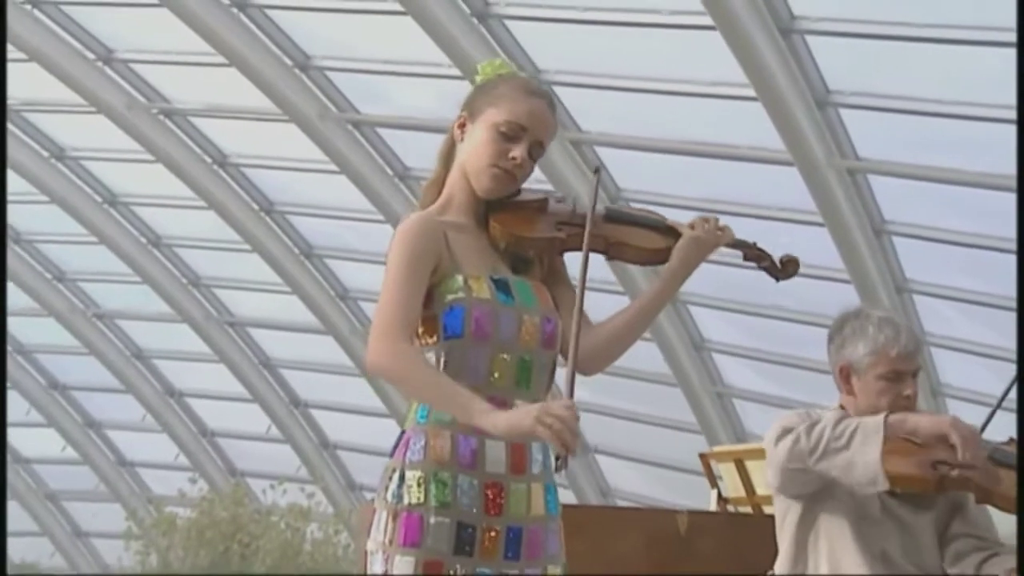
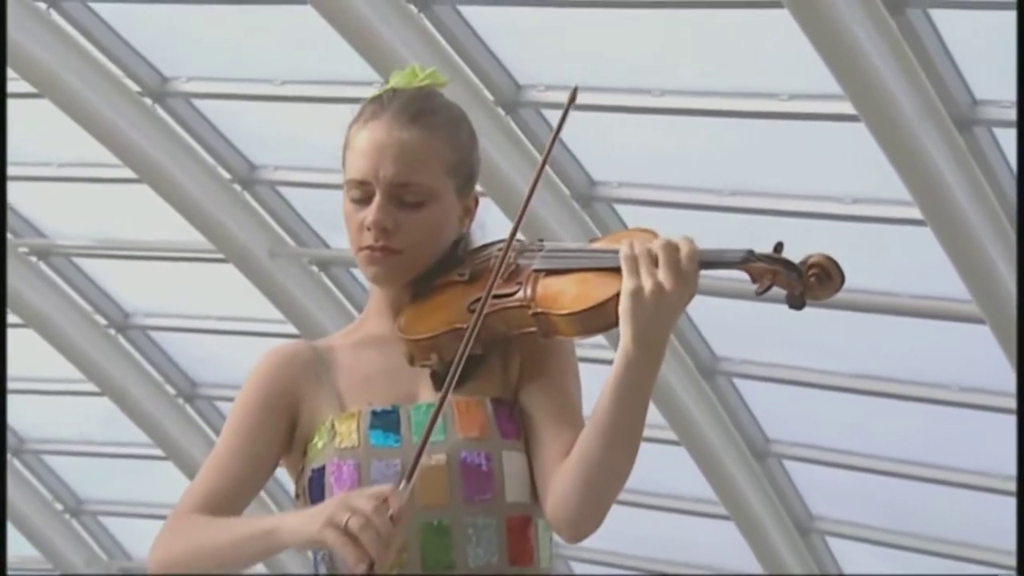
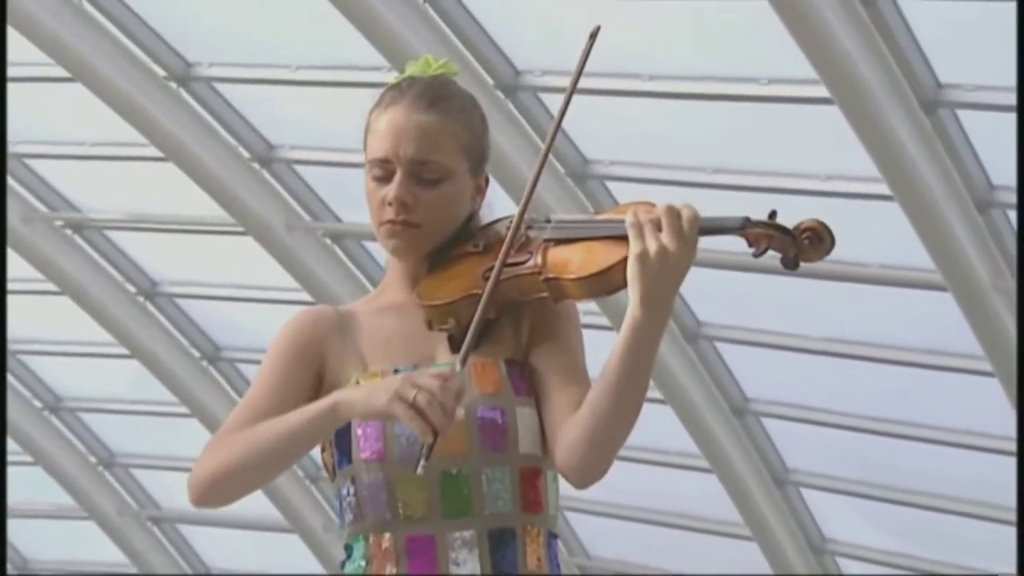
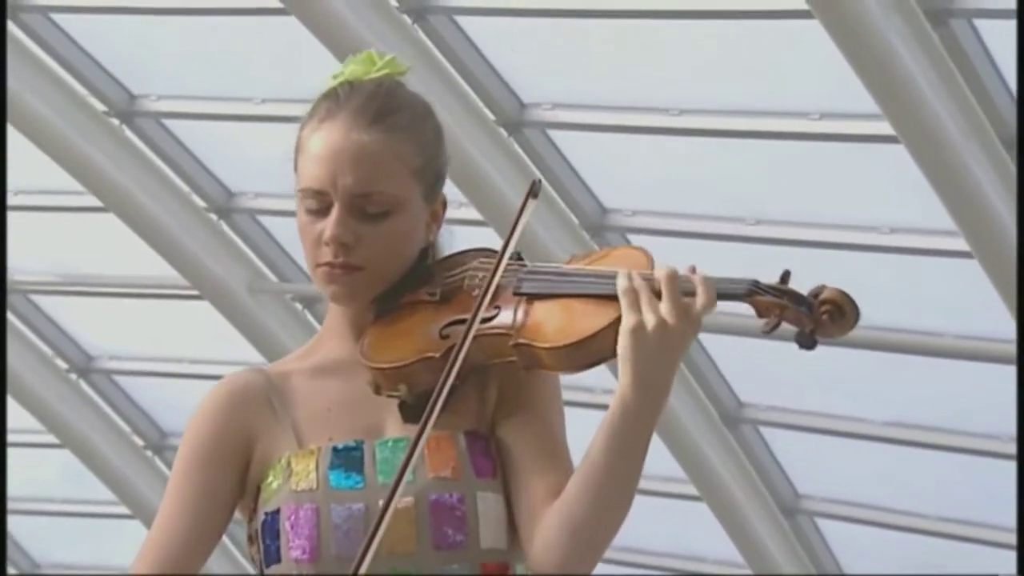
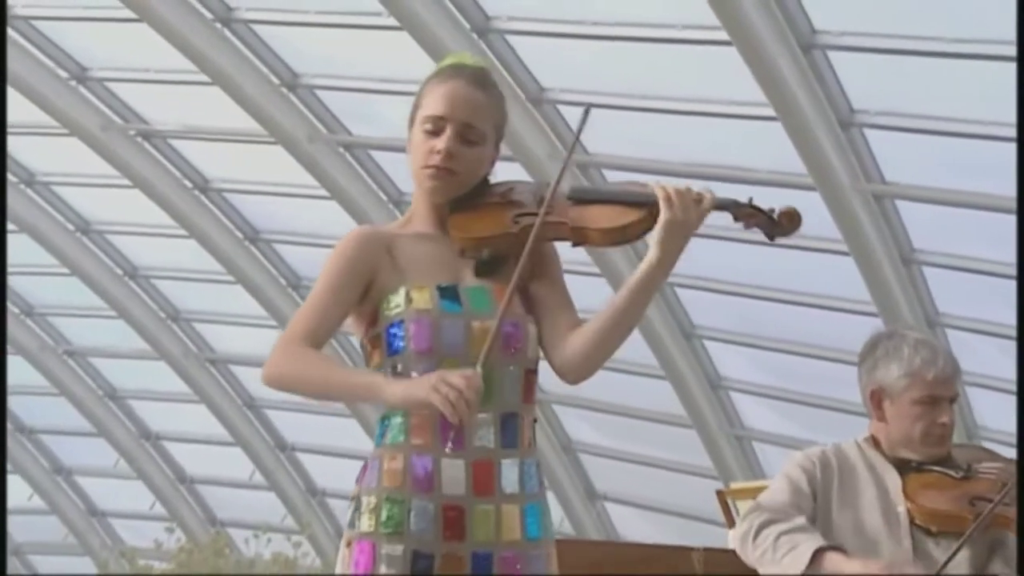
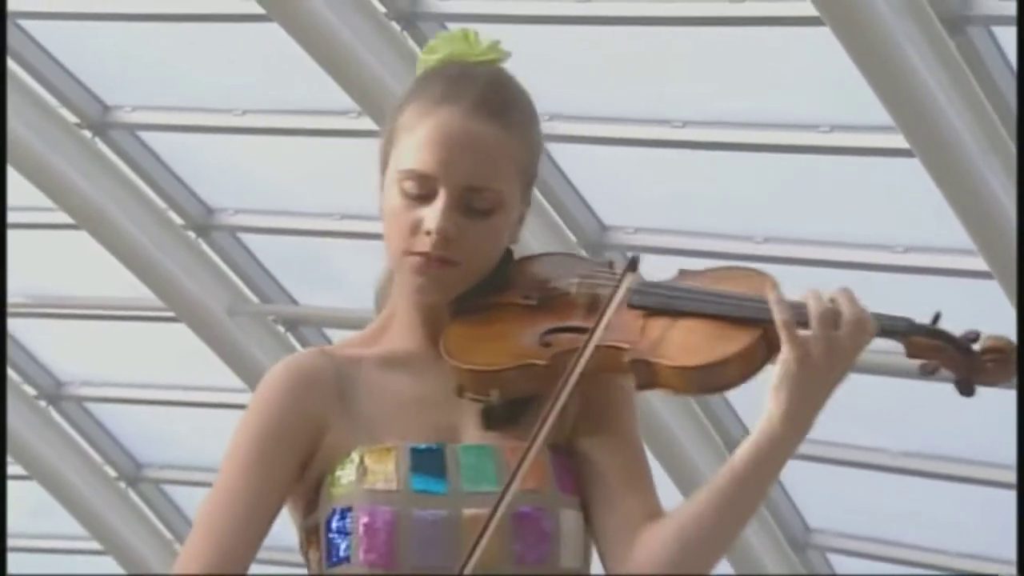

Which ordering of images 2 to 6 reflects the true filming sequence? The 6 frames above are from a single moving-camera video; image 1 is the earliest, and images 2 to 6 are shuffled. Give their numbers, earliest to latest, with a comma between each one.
5, 3, 2, 4, 6
